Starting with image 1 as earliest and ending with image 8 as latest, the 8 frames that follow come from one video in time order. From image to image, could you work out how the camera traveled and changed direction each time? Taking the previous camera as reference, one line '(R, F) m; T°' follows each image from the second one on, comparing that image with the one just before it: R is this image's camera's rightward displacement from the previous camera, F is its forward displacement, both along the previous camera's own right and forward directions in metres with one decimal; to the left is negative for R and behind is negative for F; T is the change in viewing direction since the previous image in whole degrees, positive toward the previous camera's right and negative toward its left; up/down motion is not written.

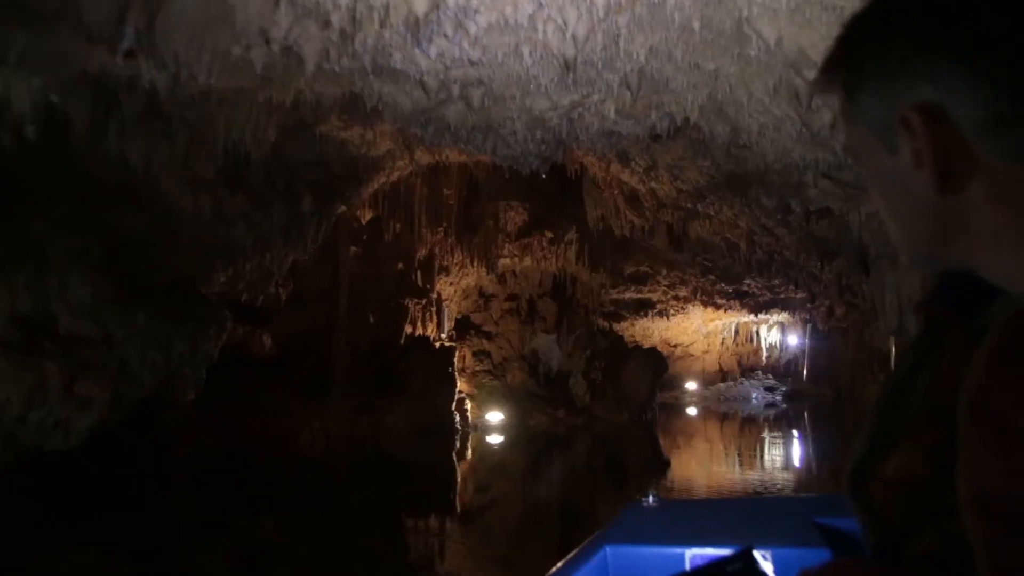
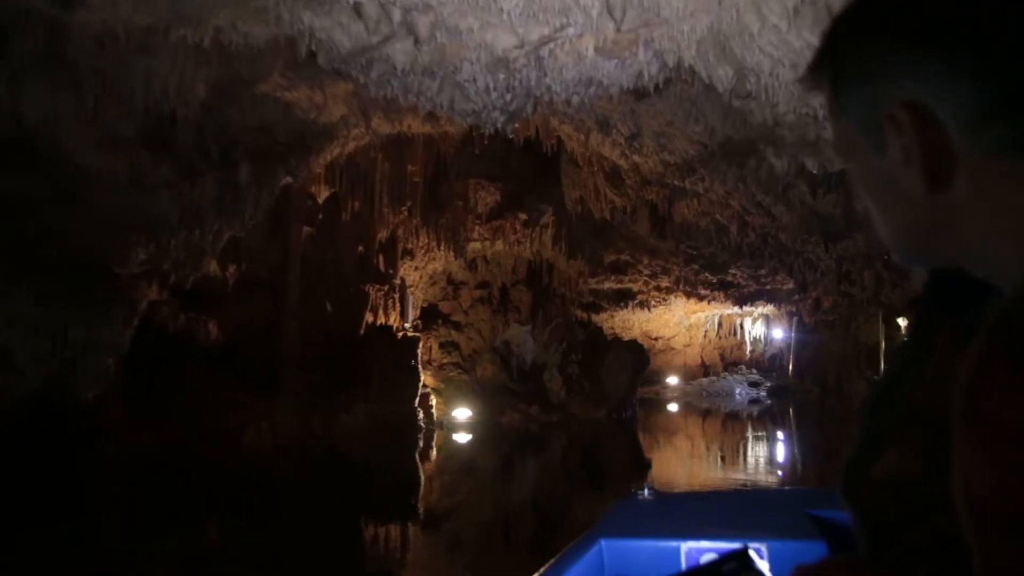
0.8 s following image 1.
(+0.1, +0.7) m; +1°
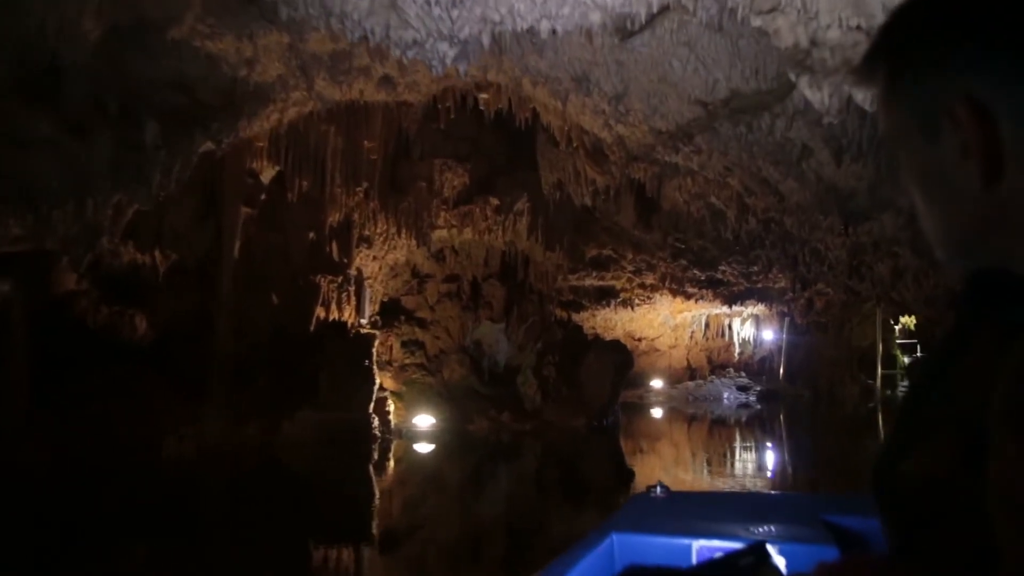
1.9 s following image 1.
(+0.1, +0.9) m; +1°
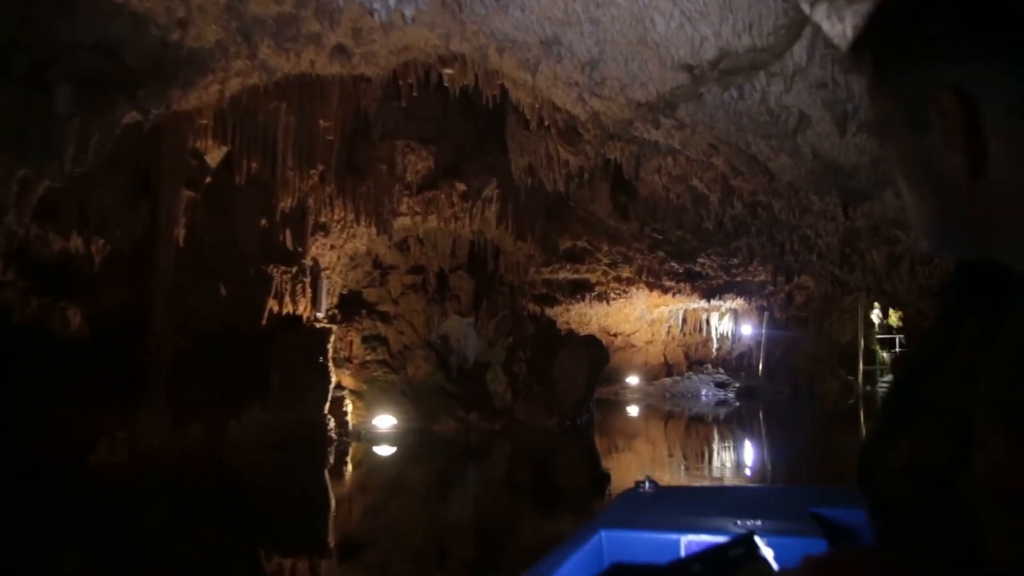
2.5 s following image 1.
(+0.1, +0.5) m; +1°
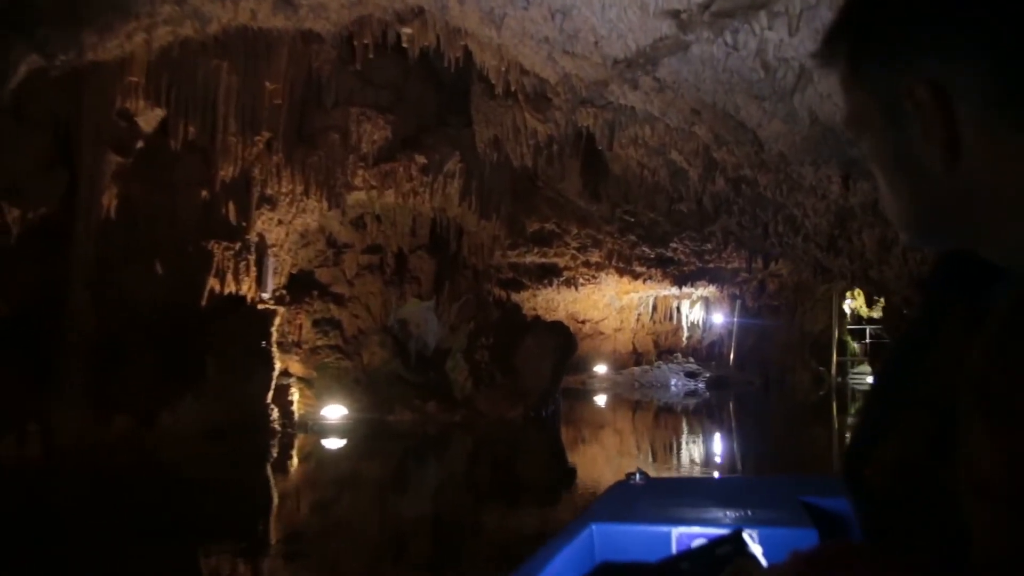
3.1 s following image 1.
(0.0, +0.5) m; +2°
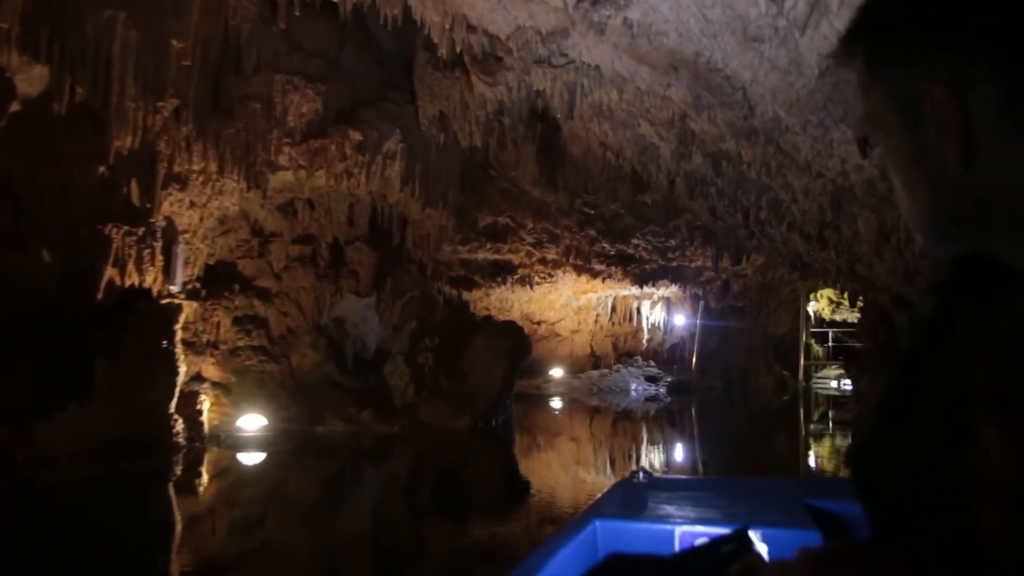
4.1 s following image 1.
(+0.1, +0.7) m; +3°
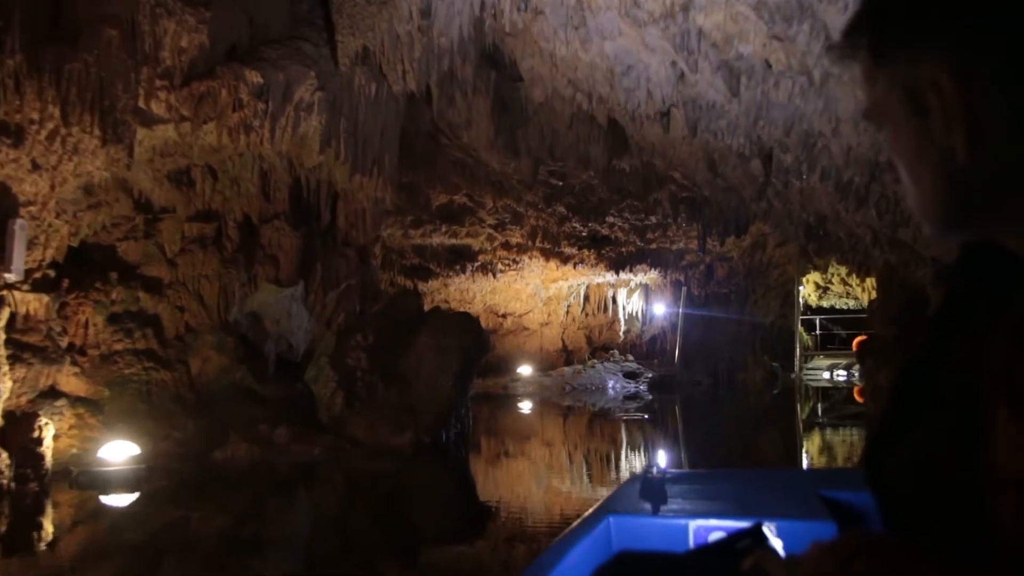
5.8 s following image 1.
(+0.1, +1.2) m; +2°
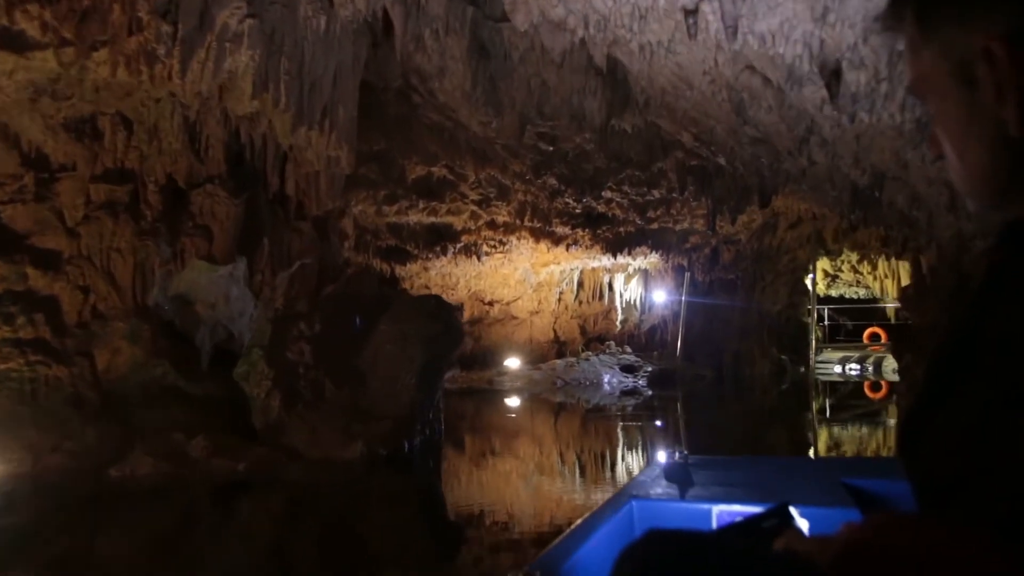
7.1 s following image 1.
(+0.1, +1.0) m; 0°
